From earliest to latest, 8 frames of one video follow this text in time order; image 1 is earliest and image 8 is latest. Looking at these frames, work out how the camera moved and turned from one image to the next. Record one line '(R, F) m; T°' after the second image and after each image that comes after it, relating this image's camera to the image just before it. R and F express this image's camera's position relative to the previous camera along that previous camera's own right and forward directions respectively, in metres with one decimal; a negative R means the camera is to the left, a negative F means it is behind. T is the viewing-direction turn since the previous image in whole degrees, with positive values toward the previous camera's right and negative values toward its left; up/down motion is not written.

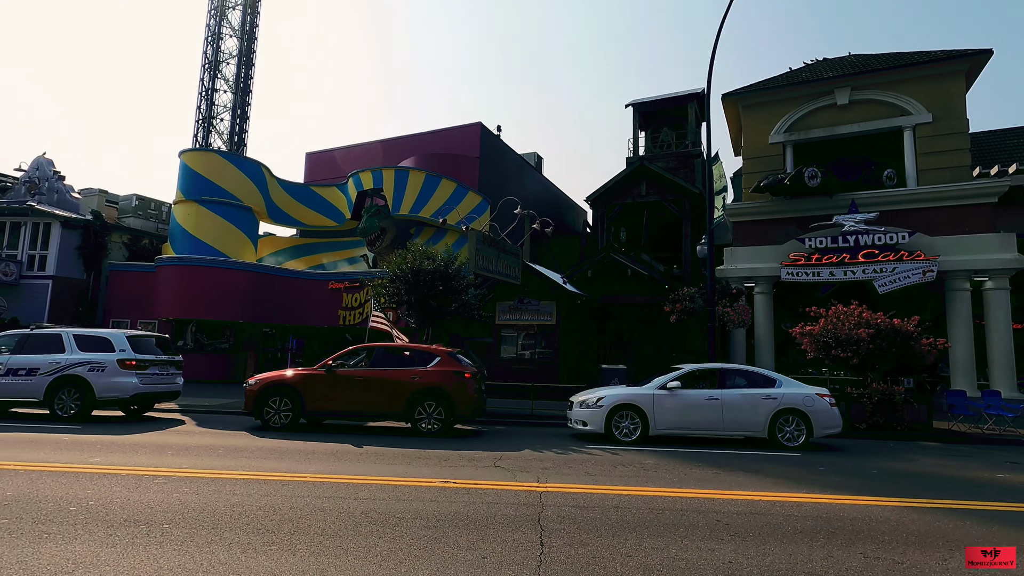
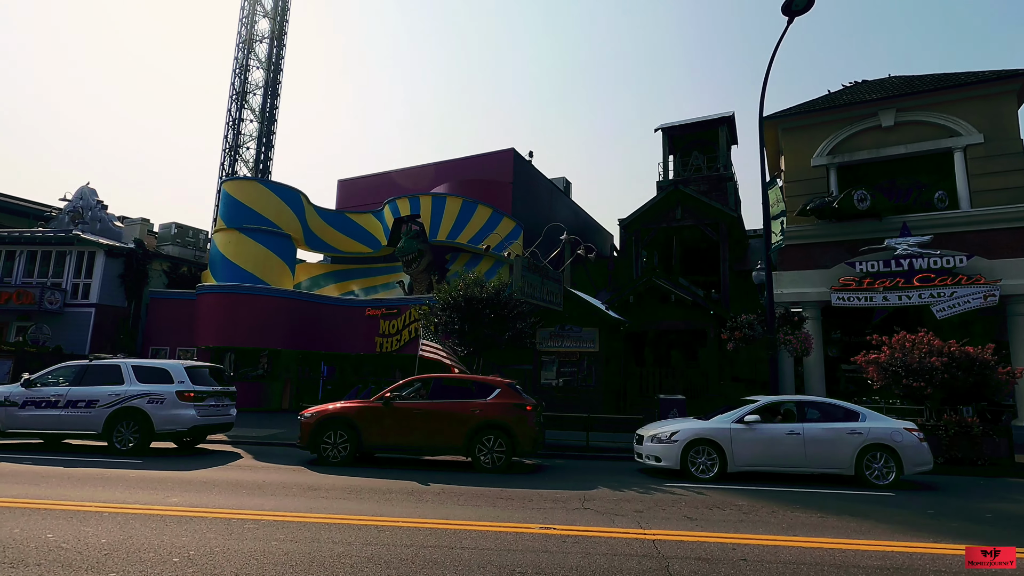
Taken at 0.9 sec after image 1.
(-1.0, +0.2) m; -1°
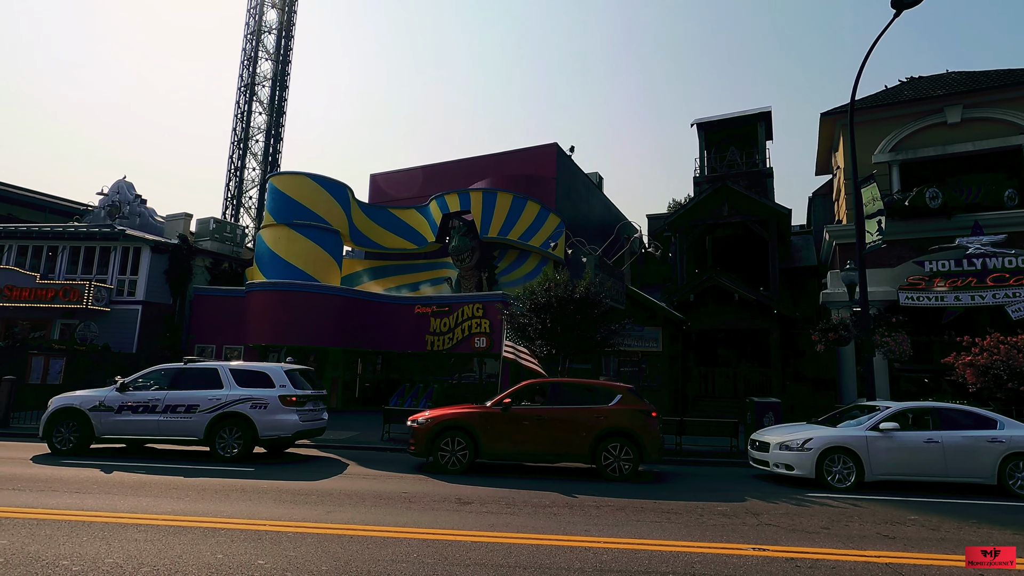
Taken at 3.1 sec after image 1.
(-2.3, +0.4) m; 0°
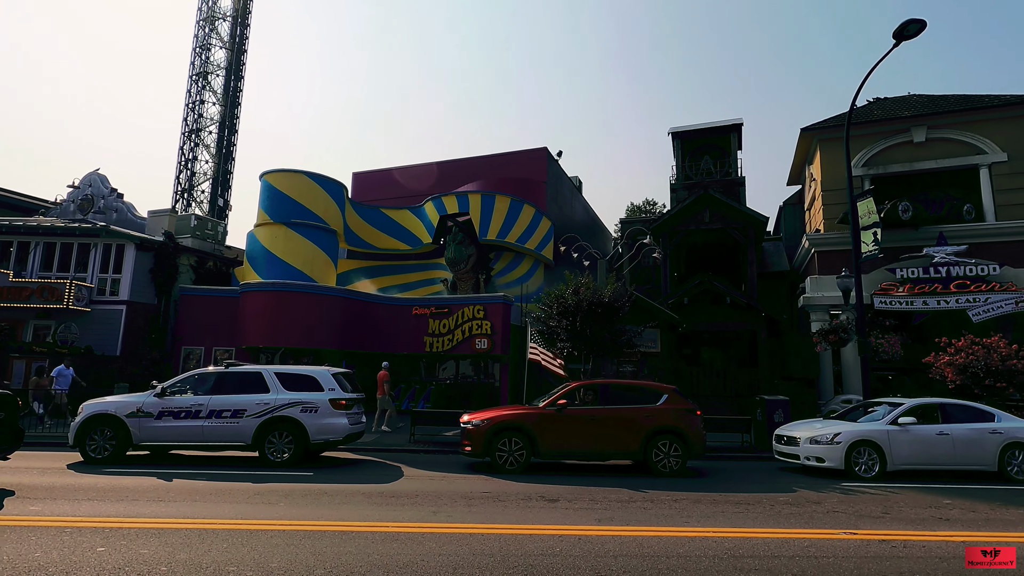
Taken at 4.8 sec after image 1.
(-2.0, -0.2) m; +5°
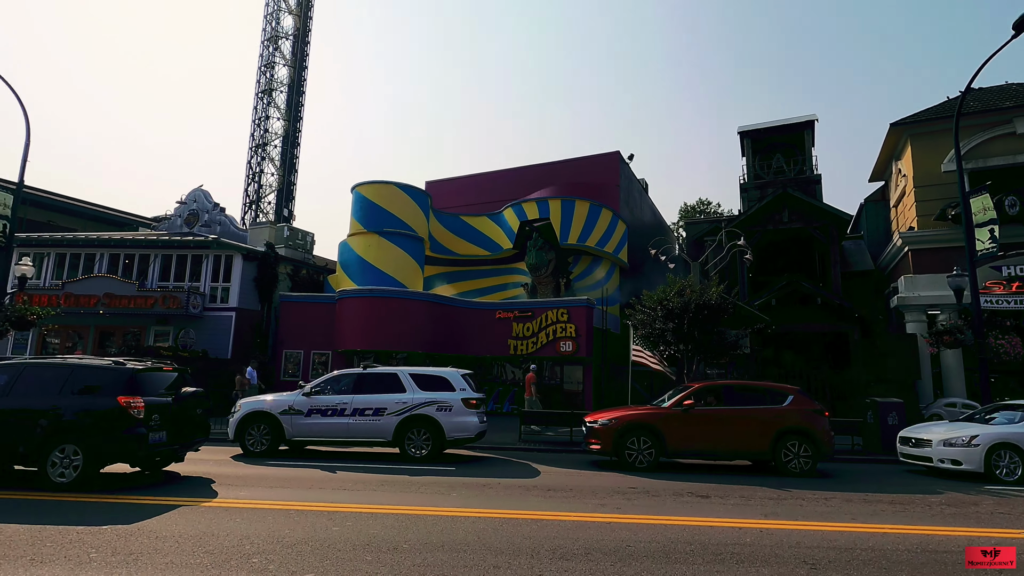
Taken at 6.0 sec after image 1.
(-1.6, -0.5) m; -5°
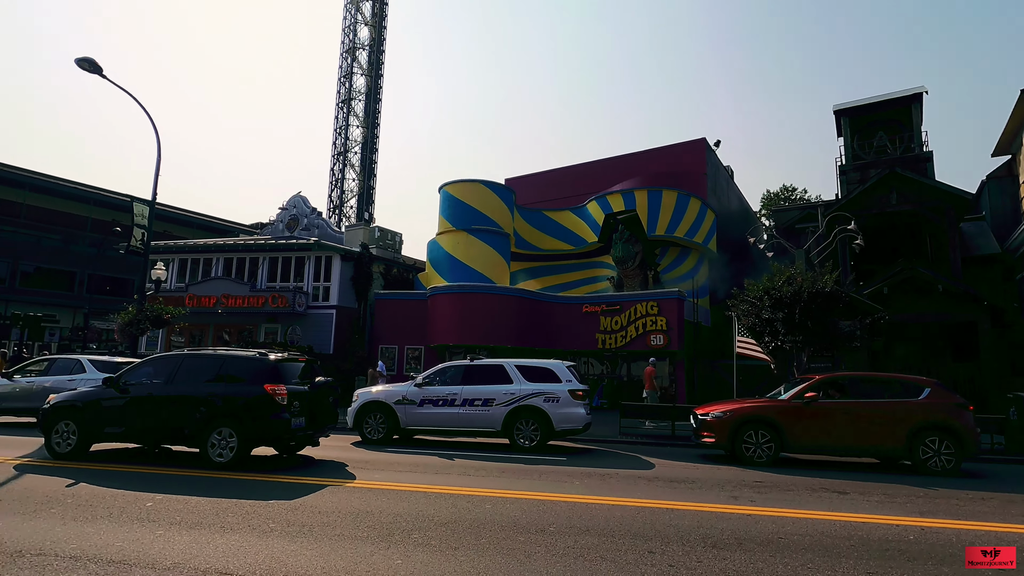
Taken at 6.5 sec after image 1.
(-0.7, -0.1) m; -7°
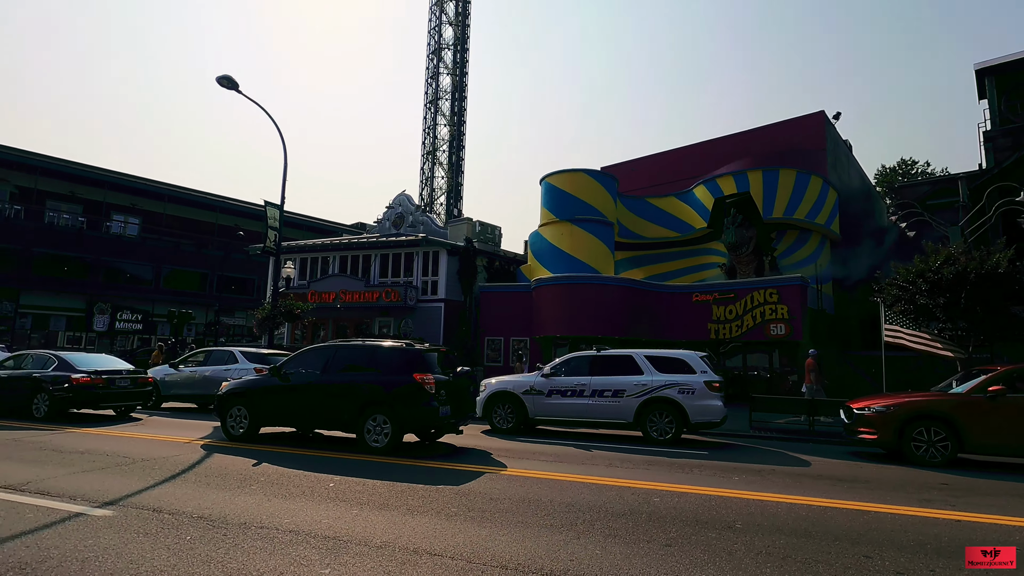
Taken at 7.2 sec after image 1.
(-0.9, 0.0) m; -9°
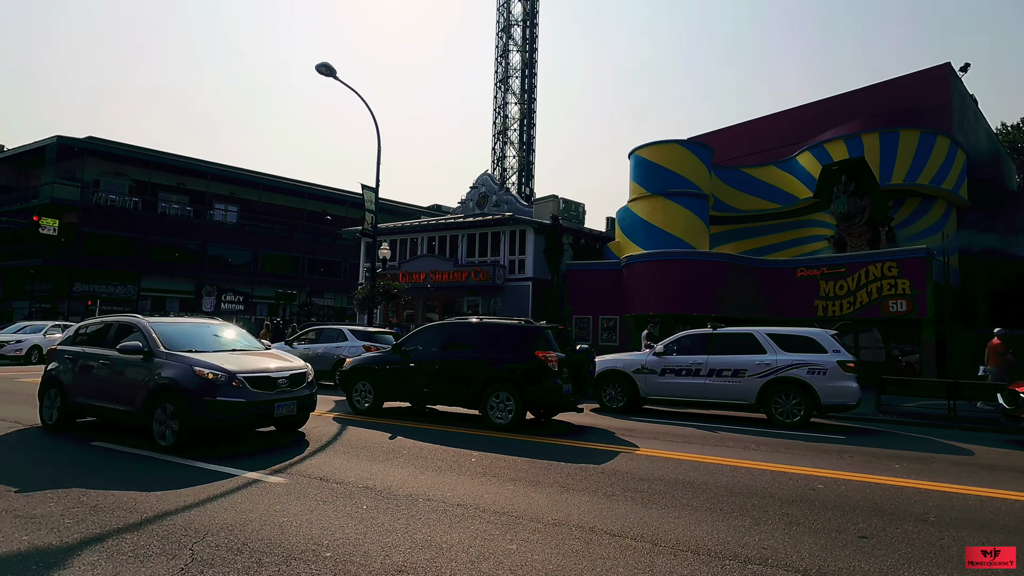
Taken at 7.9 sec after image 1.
(-0.9, +0.1) m; -7°
